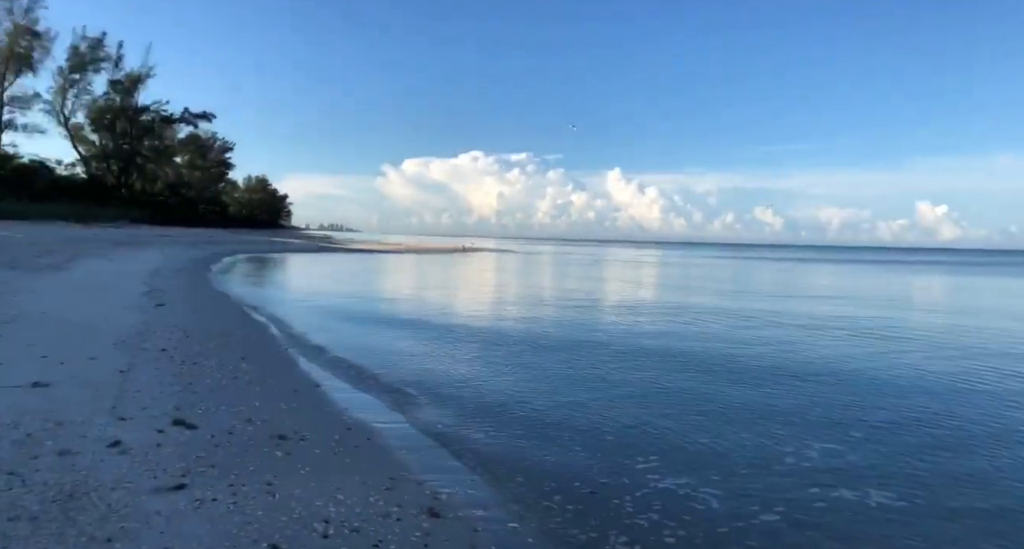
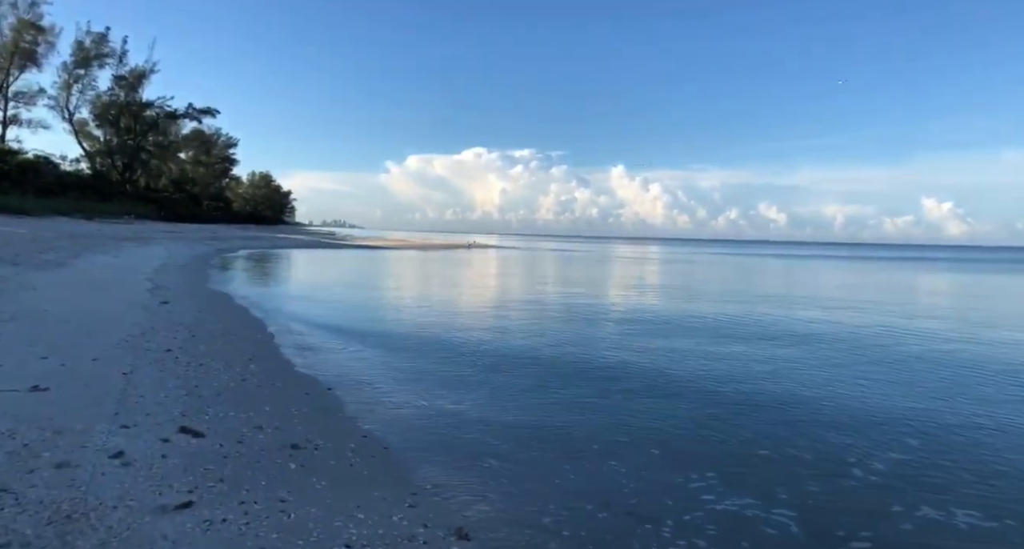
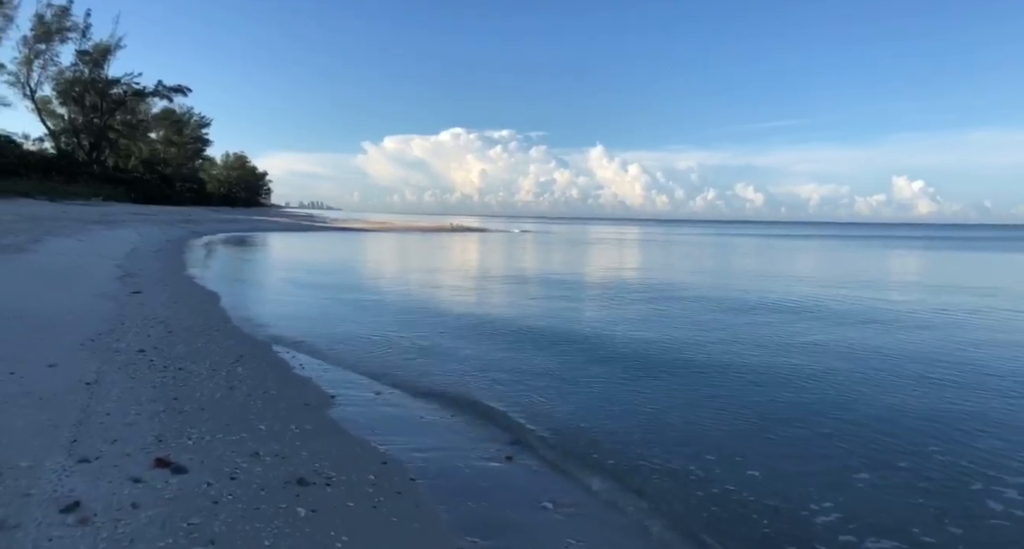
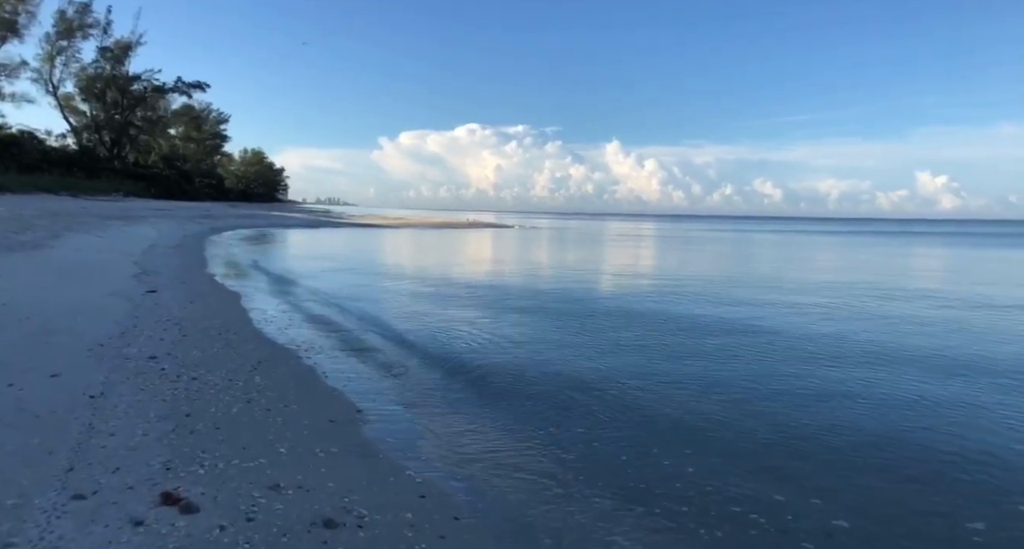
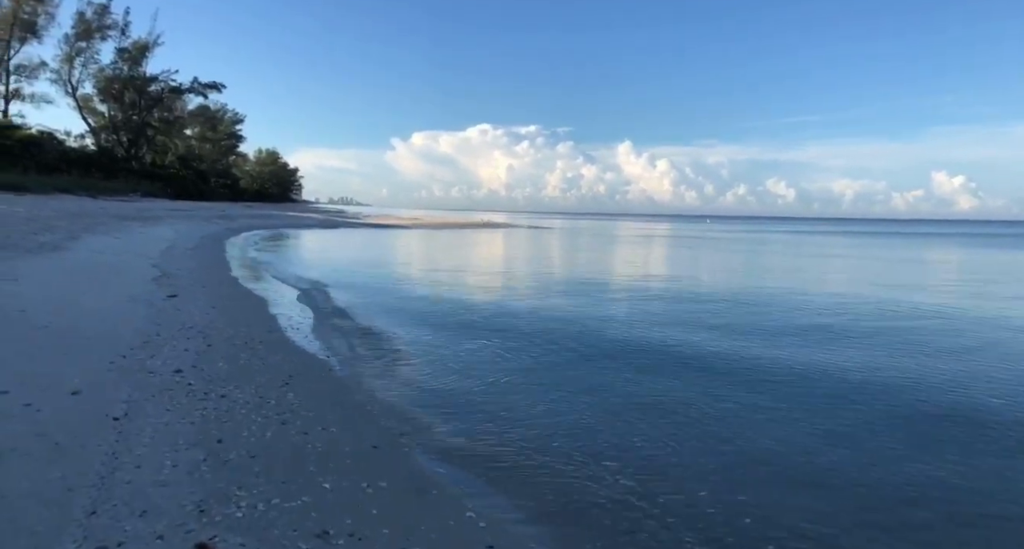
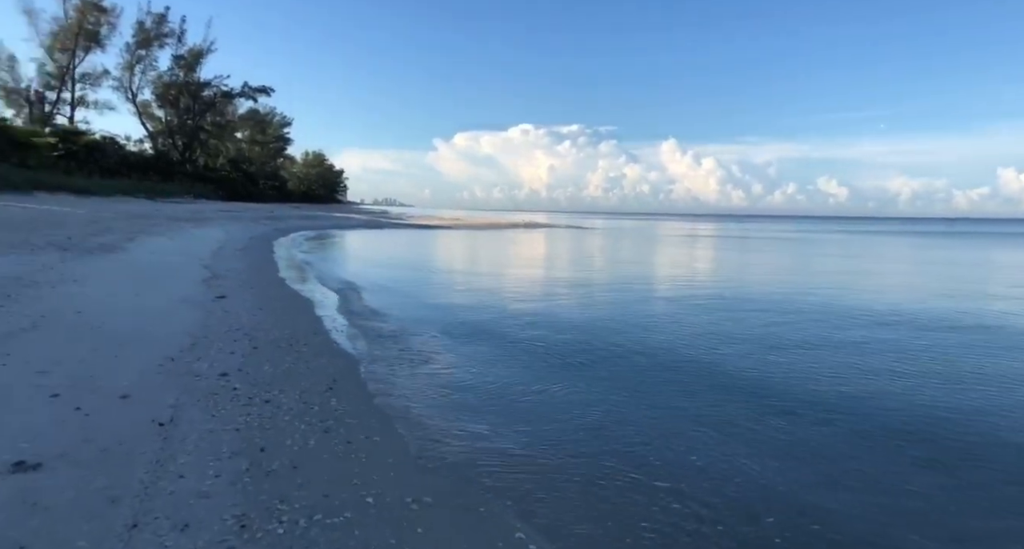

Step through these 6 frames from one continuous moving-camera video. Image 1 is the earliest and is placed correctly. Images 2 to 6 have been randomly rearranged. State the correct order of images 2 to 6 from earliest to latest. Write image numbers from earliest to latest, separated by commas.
2, 3, 4, 5, 6
